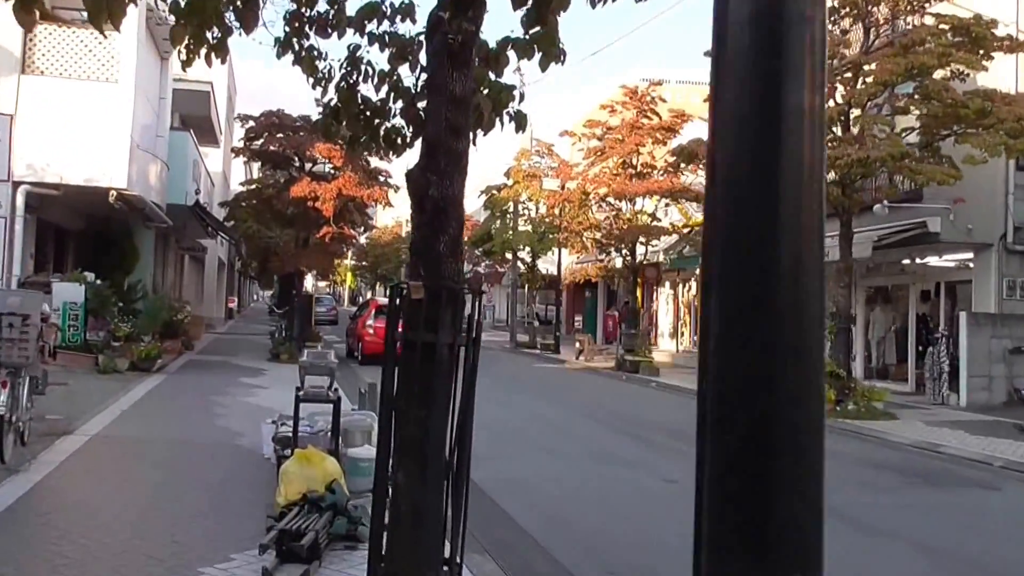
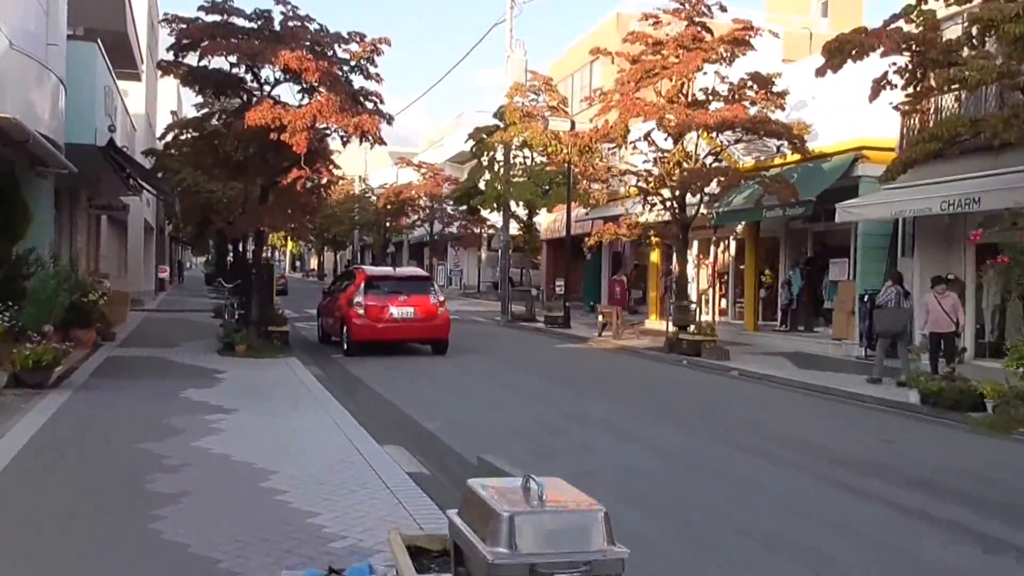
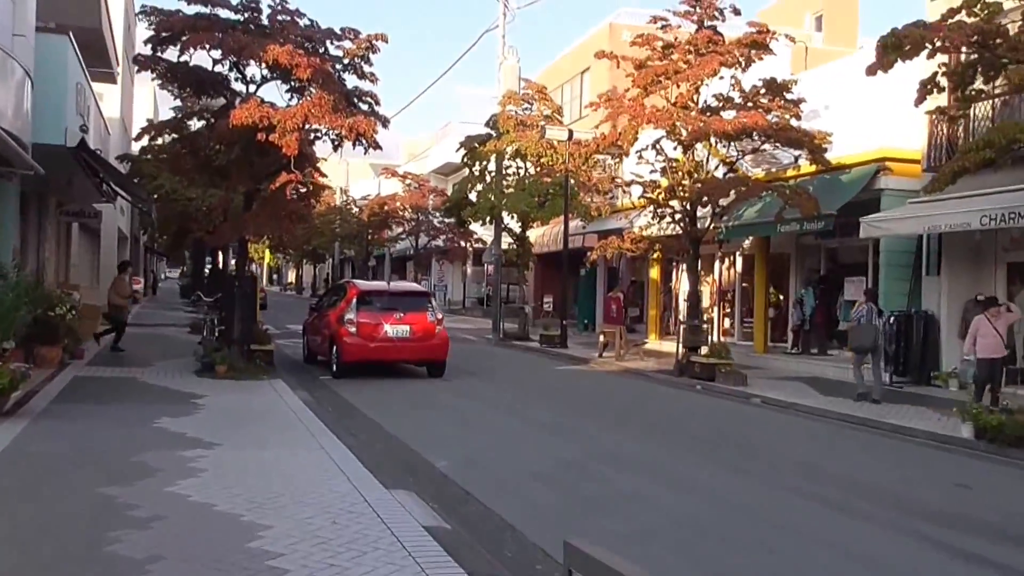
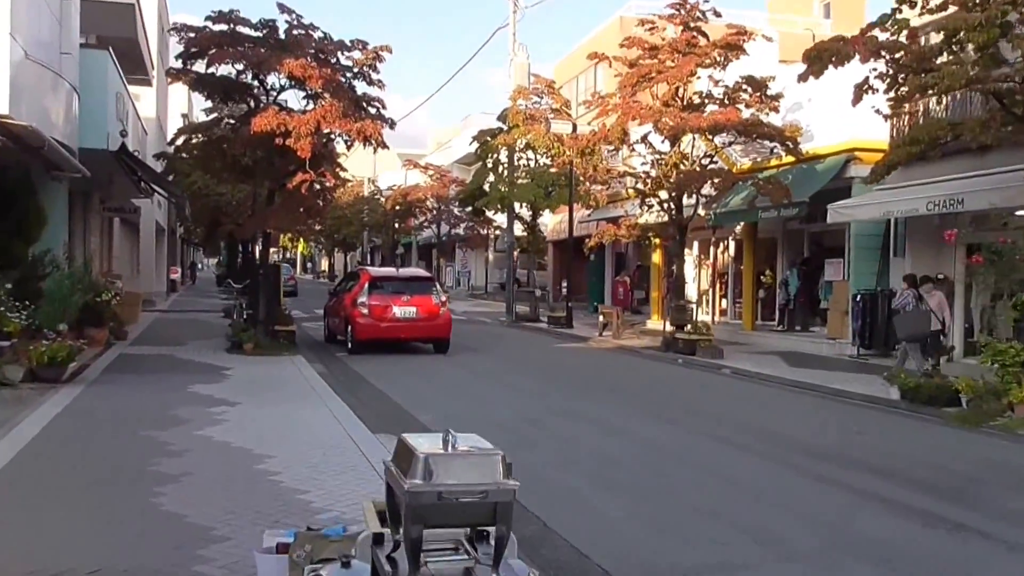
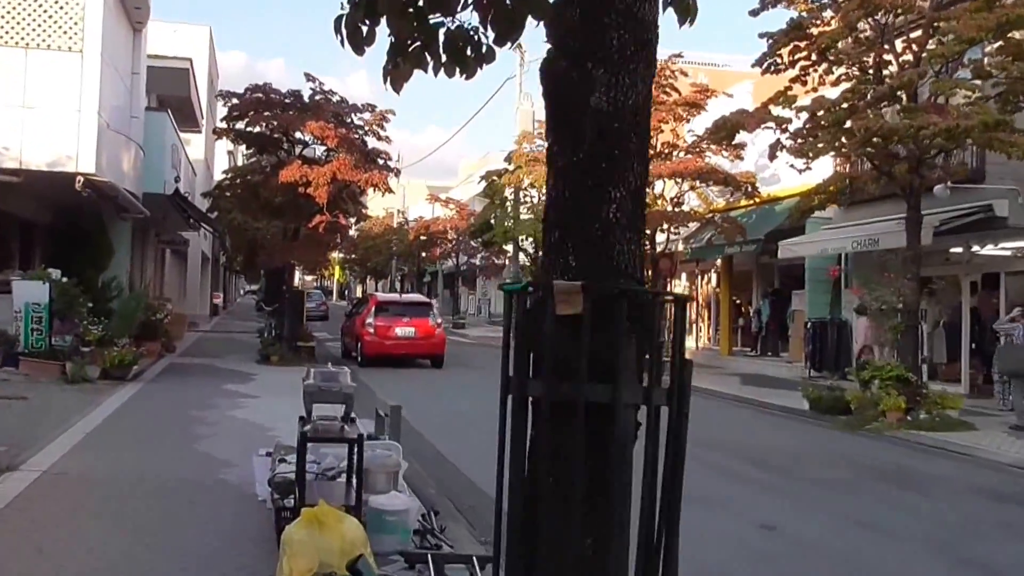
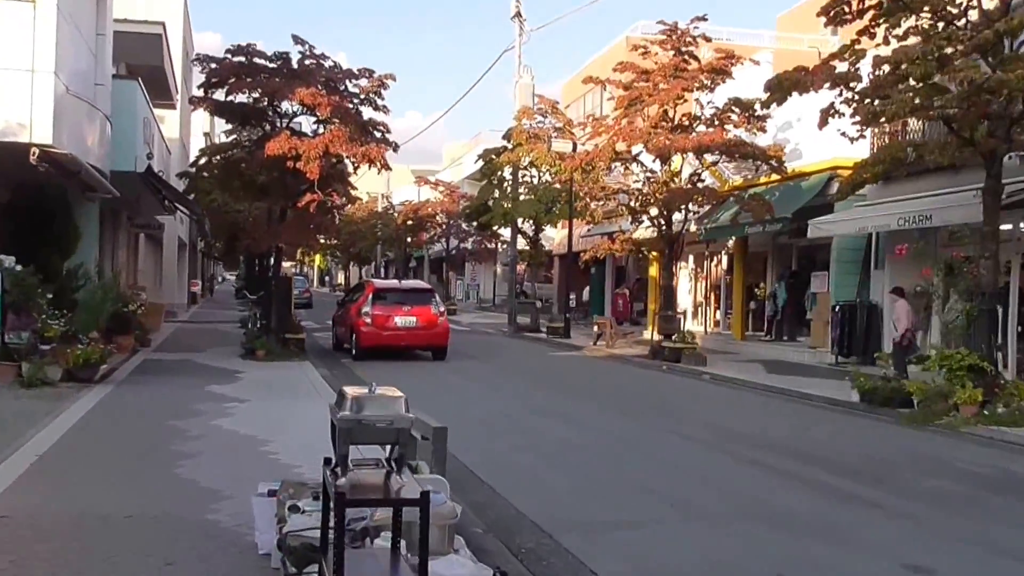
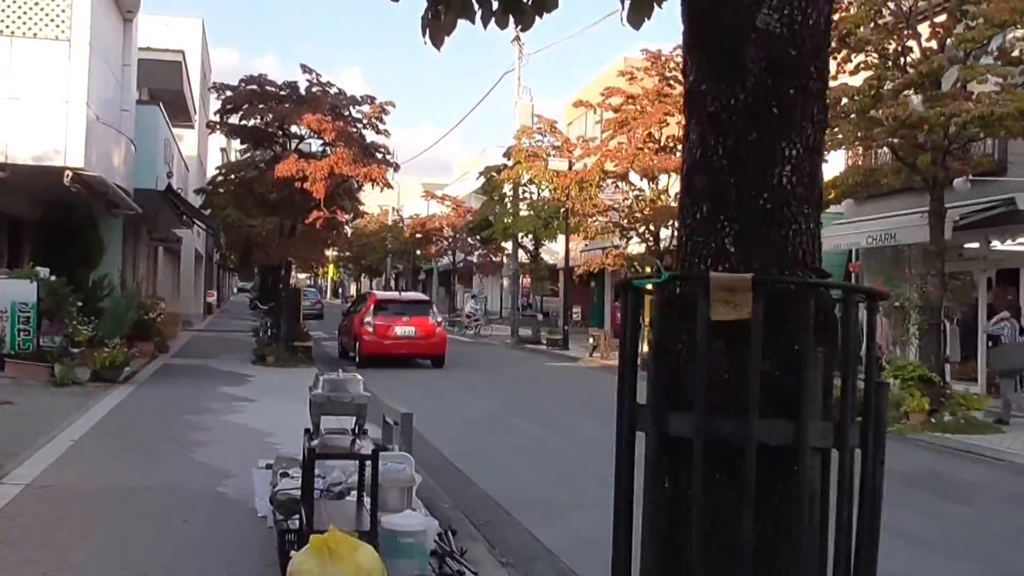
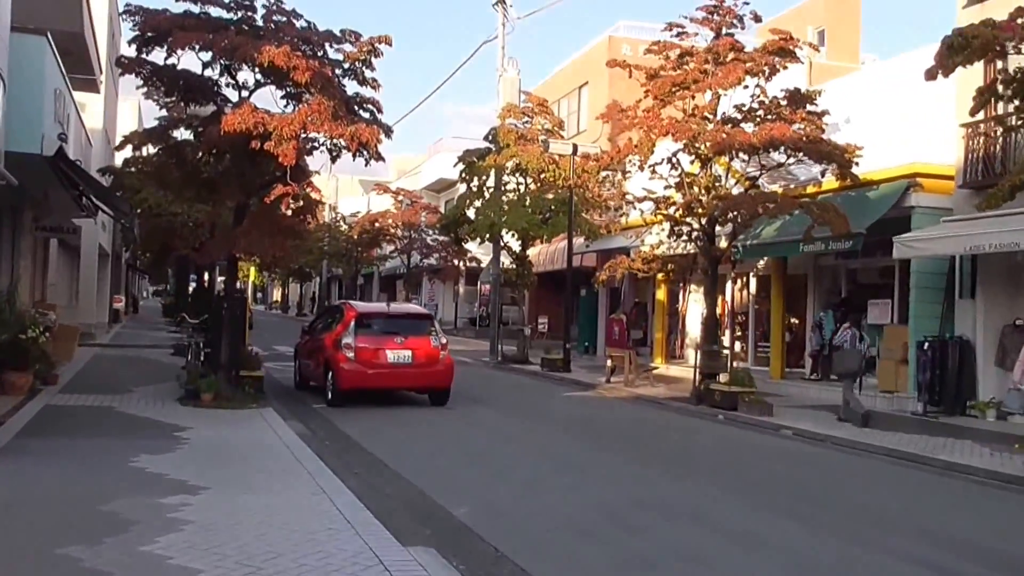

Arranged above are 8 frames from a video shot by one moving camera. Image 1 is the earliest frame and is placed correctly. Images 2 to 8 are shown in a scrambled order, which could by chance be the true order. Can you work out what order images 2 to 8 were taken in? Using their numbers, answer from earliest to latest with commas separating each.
5, 7, 6, 4, 2, 3, 8
